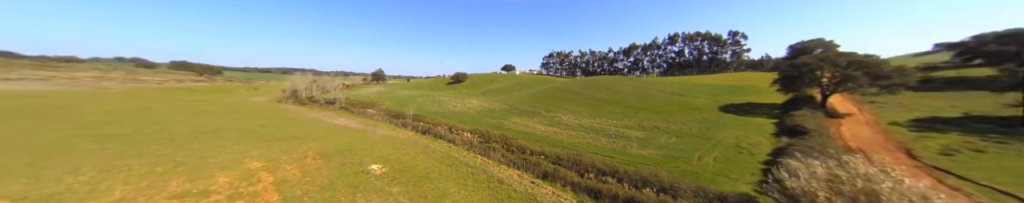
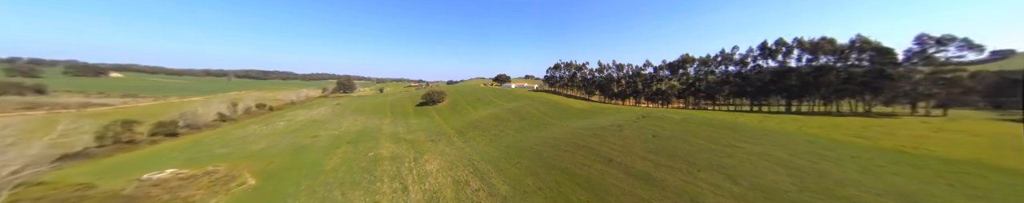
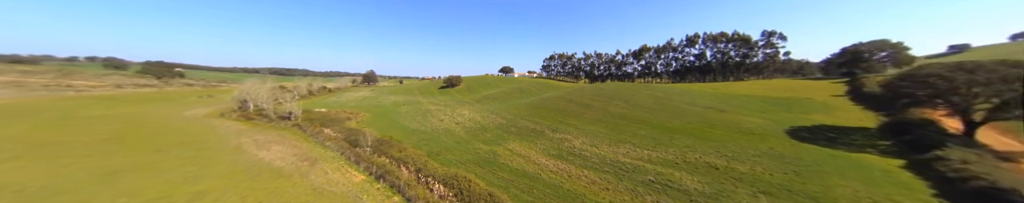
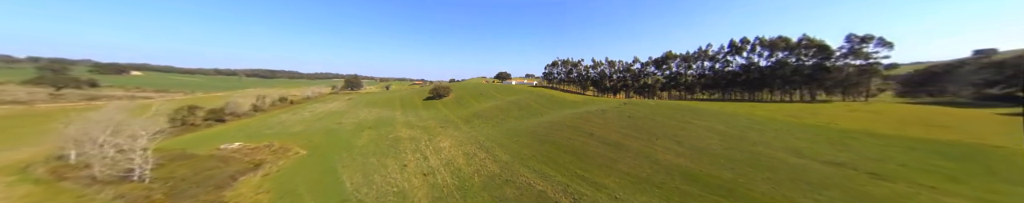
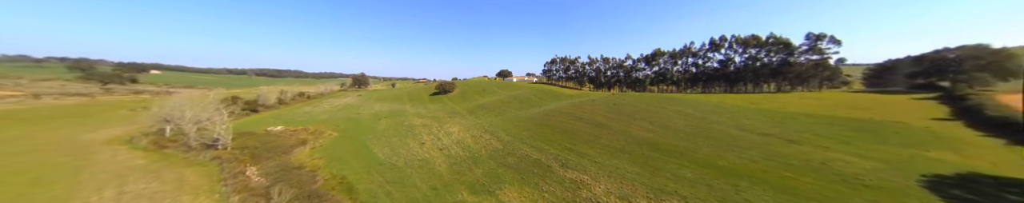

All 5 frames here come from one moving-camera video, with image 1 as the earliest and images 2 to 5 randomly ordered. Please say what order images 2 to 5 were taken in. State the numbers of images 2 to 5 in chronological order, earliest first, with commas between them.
3, 5, 4, 2
